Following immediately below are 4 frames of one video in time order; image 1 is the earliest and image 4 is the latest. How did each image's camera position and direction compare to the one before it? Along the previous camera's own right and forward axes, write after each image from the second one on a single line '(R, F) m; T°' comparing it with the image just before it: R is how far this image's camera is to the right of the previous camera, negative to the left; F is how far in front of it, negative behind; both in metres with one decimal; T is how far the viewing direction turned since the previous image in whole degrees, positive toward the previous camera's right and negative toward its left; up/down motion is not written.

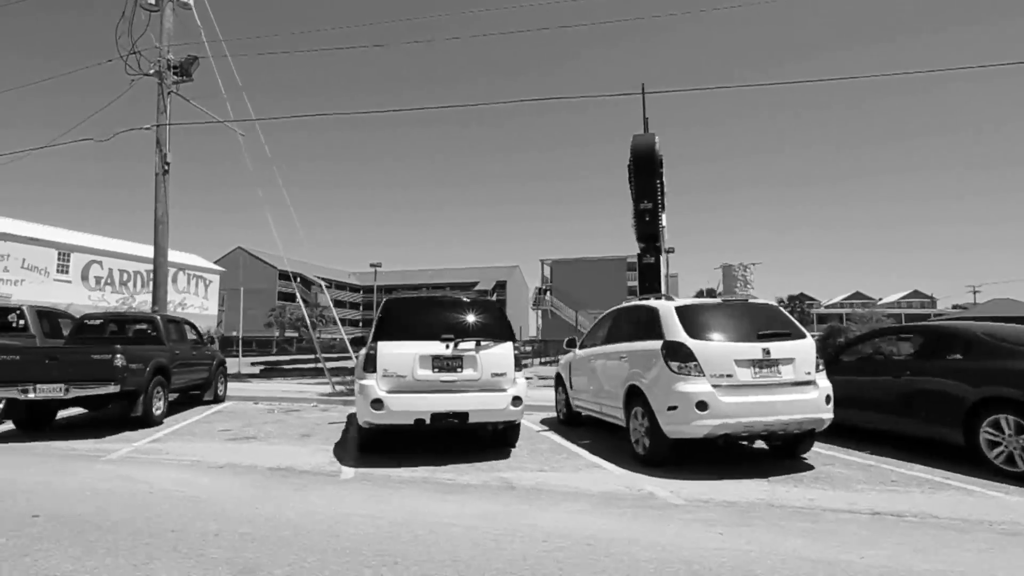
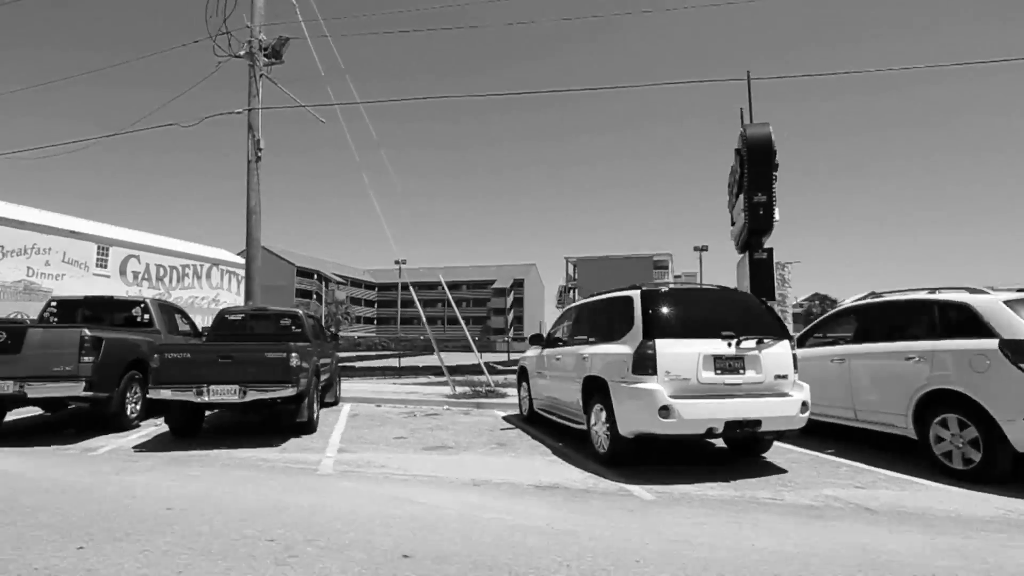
(-2.8, +0.7) m; 0°
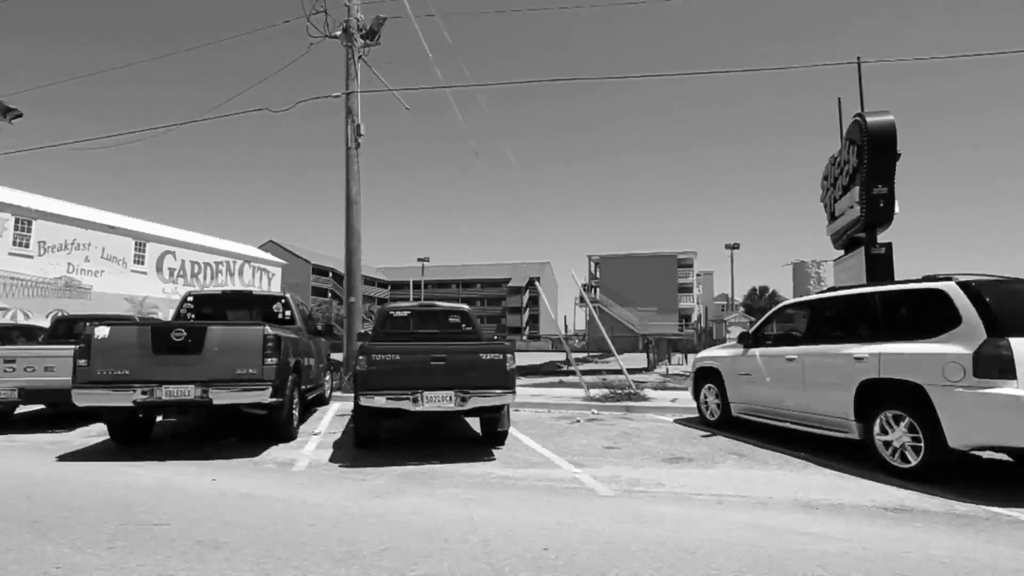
(-2.7, +0.7) m; 0°
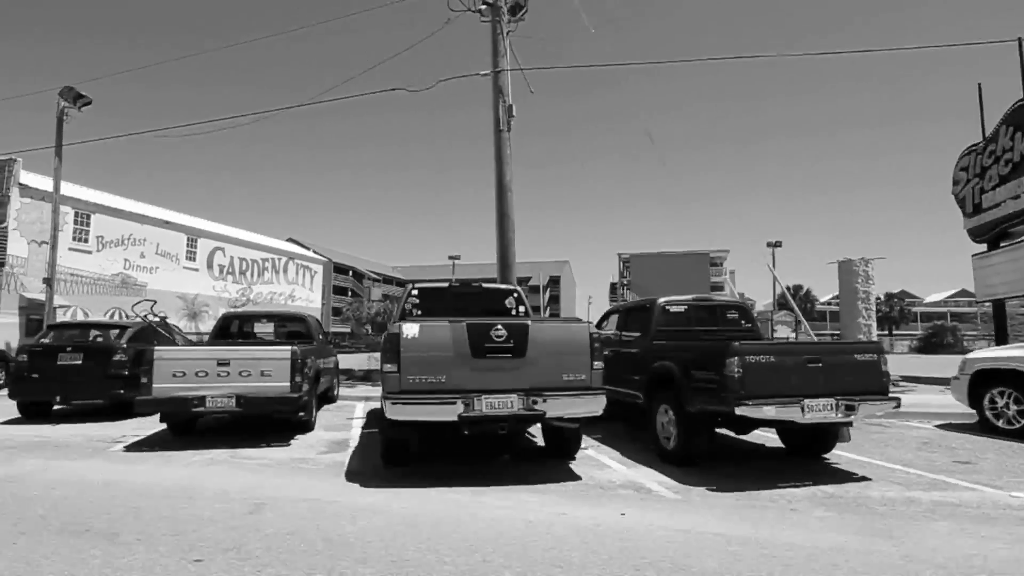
(-3.5, +0.9) m; +1°
